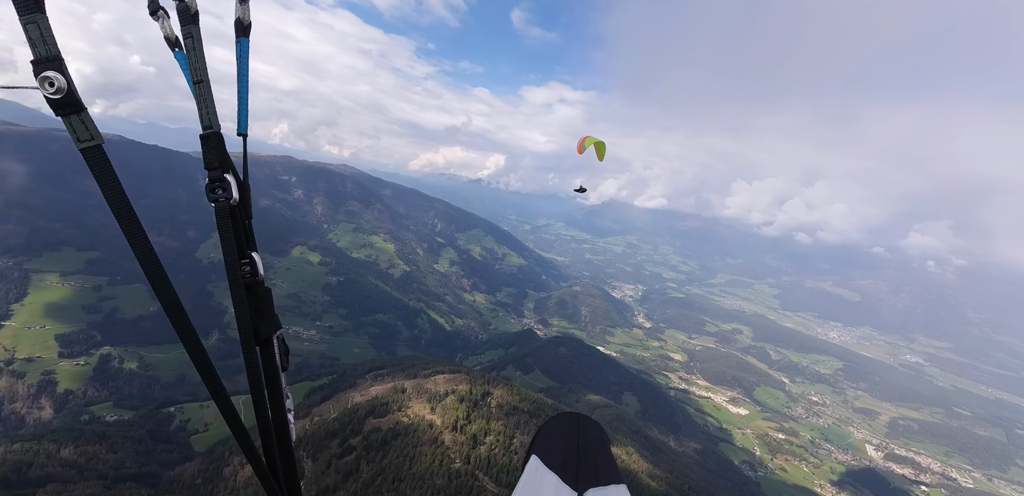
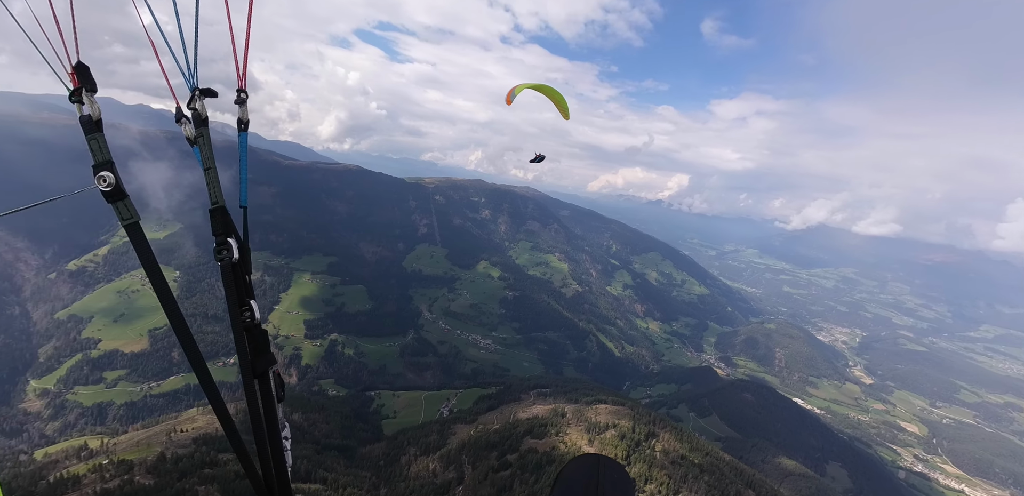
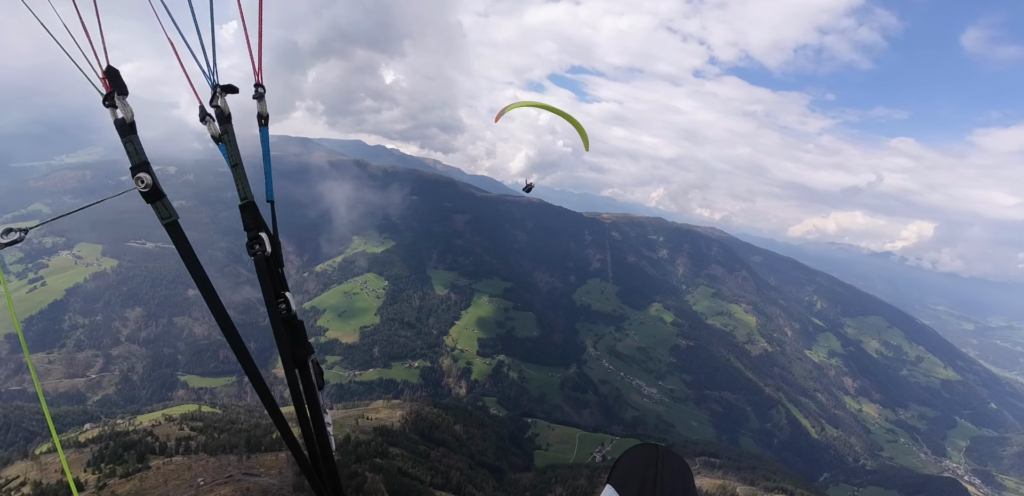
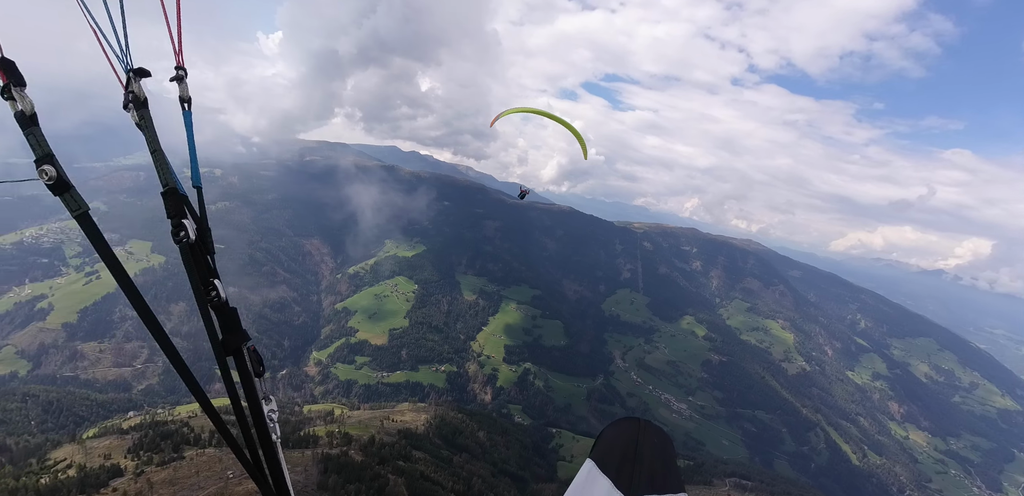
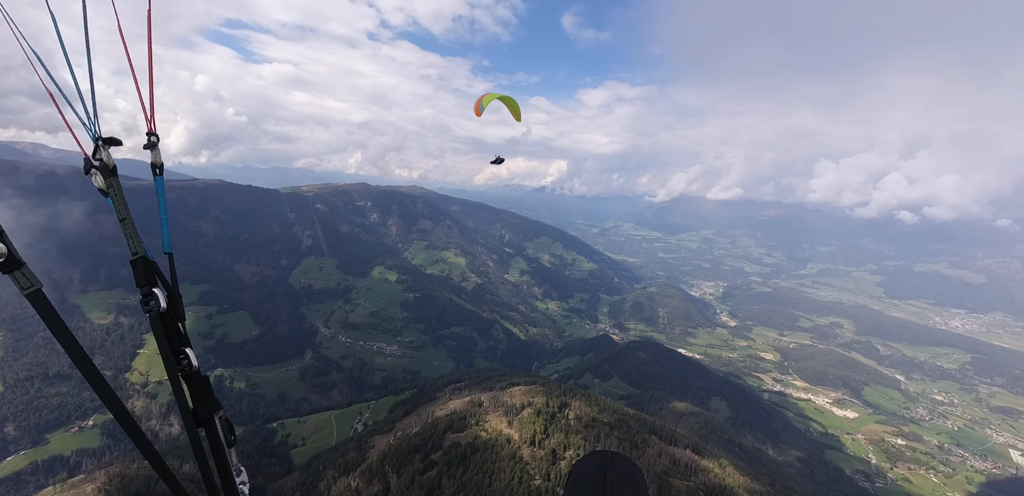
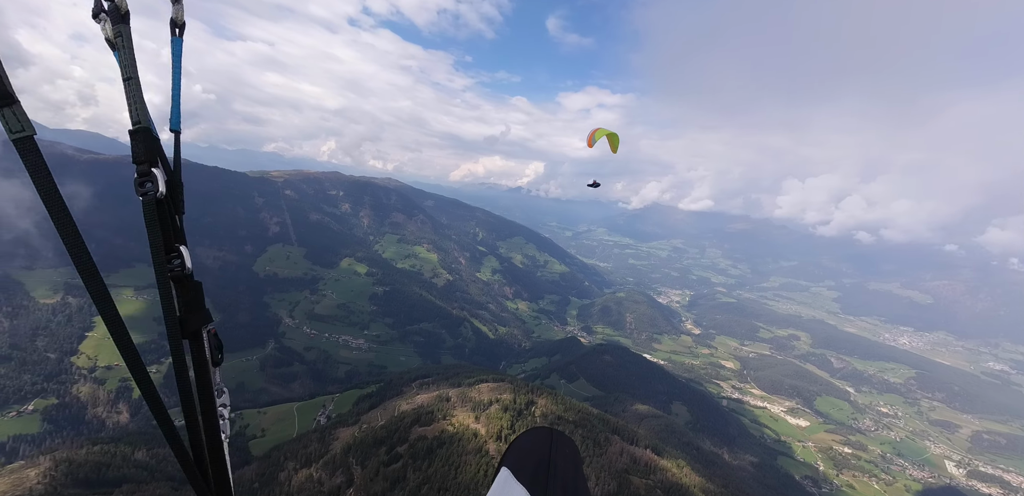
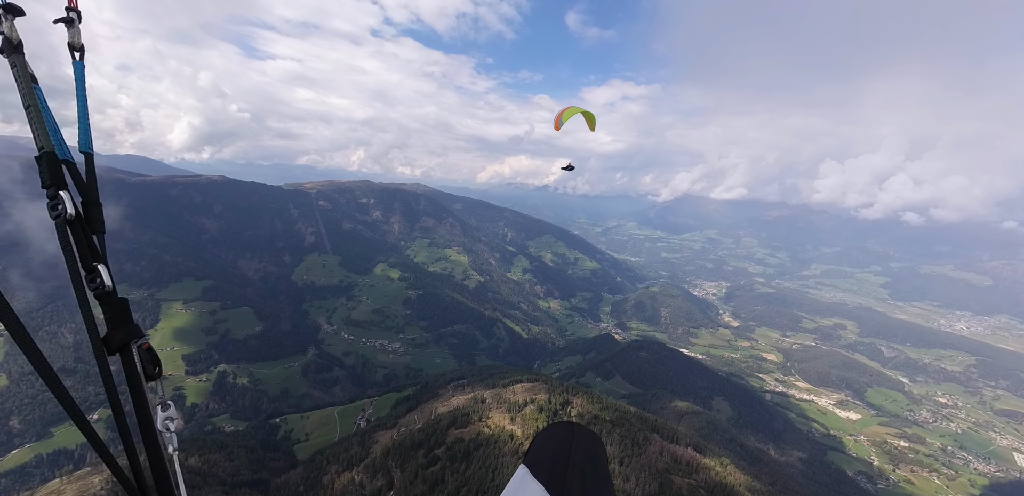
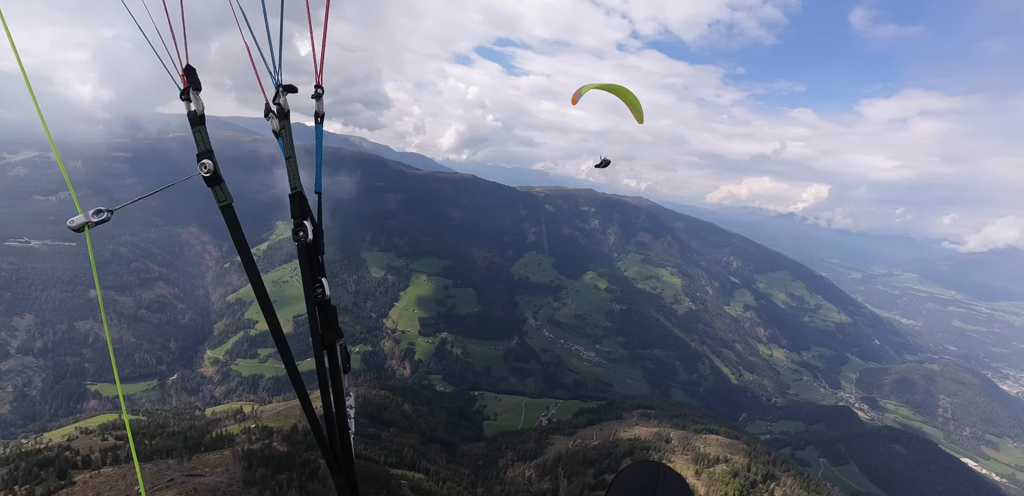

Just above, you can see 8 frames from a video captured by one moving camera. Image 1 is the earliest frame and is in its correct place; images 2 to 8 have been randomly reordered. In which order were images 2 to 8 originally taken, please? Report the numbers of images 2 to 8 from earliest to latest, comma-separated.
6, 7, 5, 2, 8, 3, 4
